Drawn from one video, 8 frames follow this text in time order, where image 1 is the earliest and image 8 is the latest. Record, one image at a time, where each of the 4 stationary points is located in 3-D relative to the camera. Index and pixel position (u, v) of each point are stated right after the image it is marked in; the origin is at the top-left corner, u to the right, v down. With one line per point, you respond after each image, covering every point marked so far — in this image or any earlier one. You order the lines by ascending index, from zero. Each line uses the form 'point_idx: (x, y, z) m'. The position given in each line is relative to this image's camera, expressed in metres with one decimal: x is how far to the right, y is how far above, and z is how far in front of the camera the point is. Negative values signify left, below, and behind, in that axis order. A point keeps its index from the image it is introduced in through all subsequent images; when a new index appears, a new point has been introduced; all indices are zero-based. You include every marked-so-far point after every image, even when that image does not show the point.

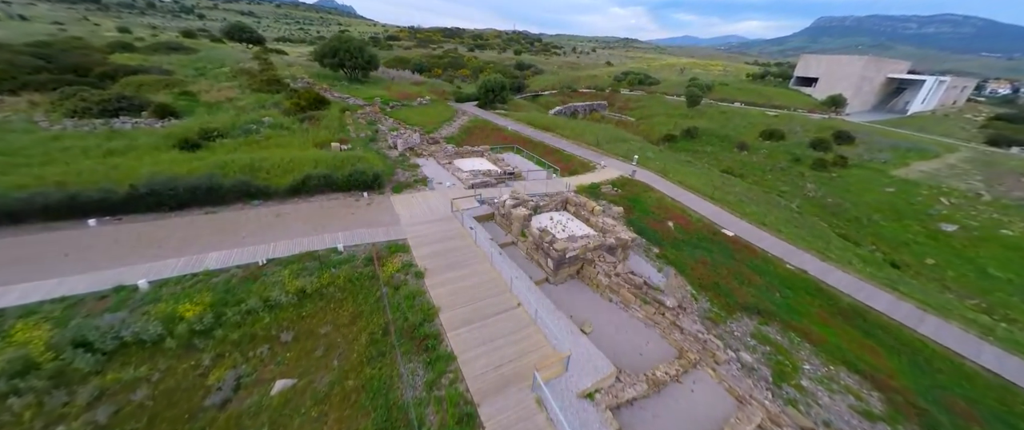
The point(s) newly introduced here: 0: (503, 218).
0: (-0.5, -0.1, +17.3) m
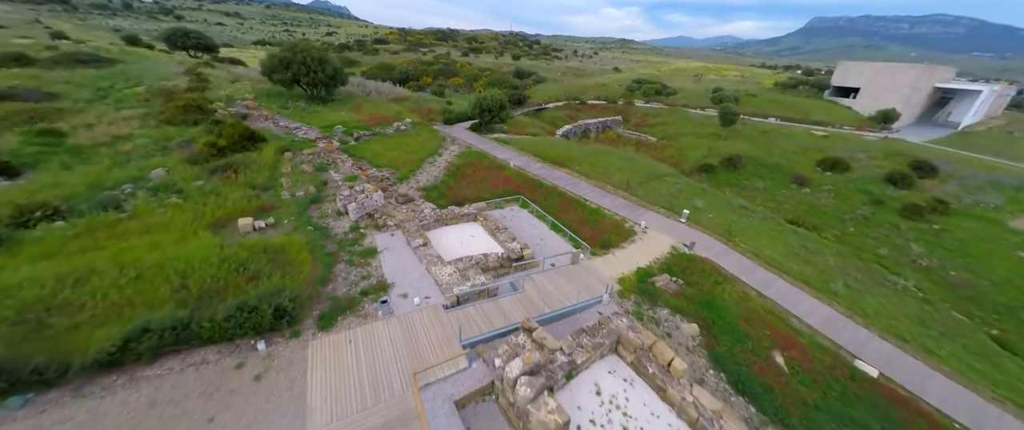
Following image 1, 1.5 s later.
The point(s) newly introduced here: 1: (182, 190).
0: (0.0, -5.6, +9.1) m
1: (-17.4, +1.3, +16.8) m
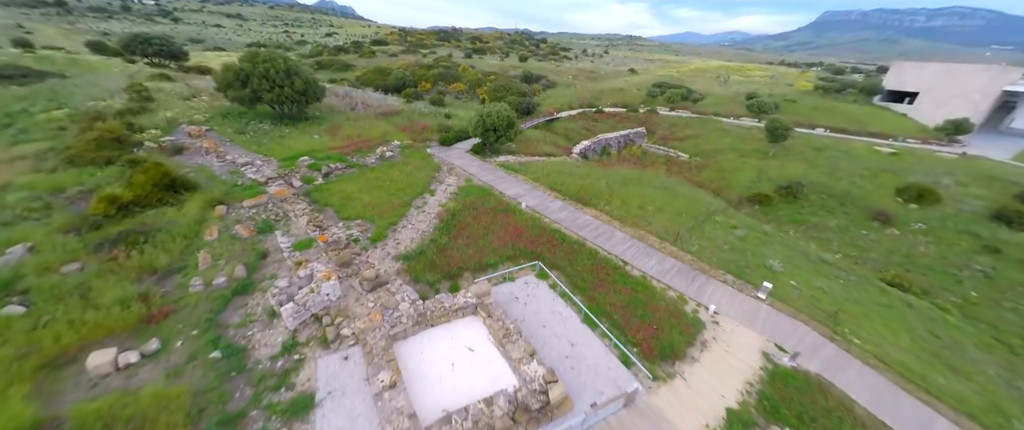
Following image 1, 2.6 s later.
0: (+0.5, -9.4, +3.2) m
1: (-16.8, -2.5, +11.1) m
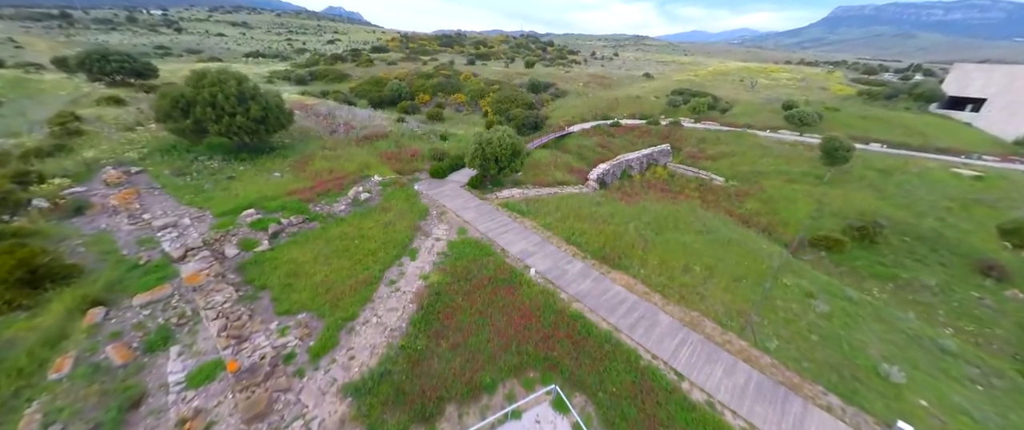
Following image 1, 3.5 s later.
0: (+0.4, -12.9, -2.0) m
1: (-16.7, -6.2, +6.3) m
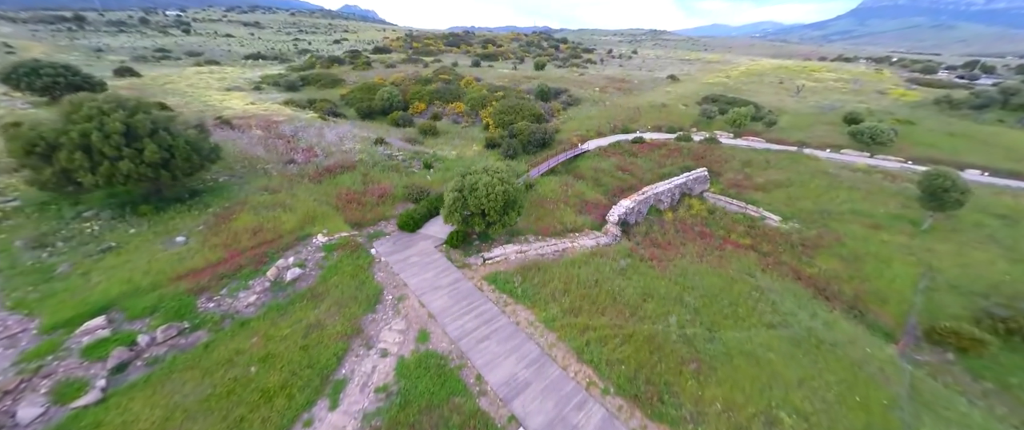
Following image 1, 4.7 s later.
0: (-1.2, -17.2, -8.1) m
1: (-17.9, -10.2, +0.8) m
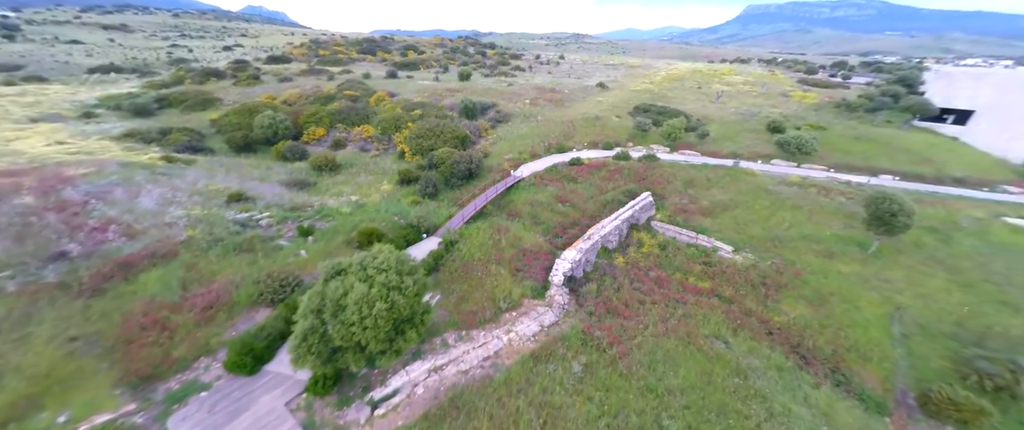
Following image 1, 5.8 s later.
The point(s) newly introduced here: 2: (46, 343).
0: (+1.1, -21.2, -14.0) m
1: (-17.5, -15.9, -8.0) m
2: (-16.8, -4.5, +11.7) m
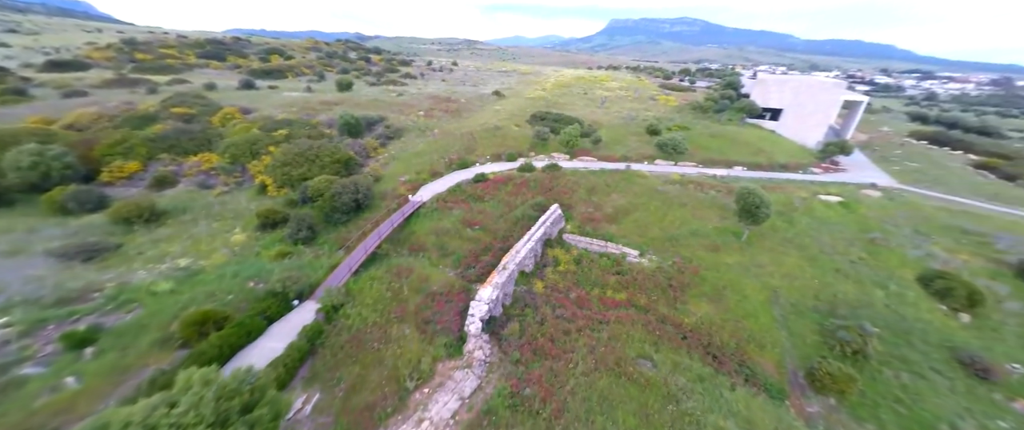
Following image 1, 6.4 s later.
0: (+7.4, -22.2, -15.9) m
1: (-12.6, -19.5, -15.1) m
2: (-18.6, -8.7, +4.0) m
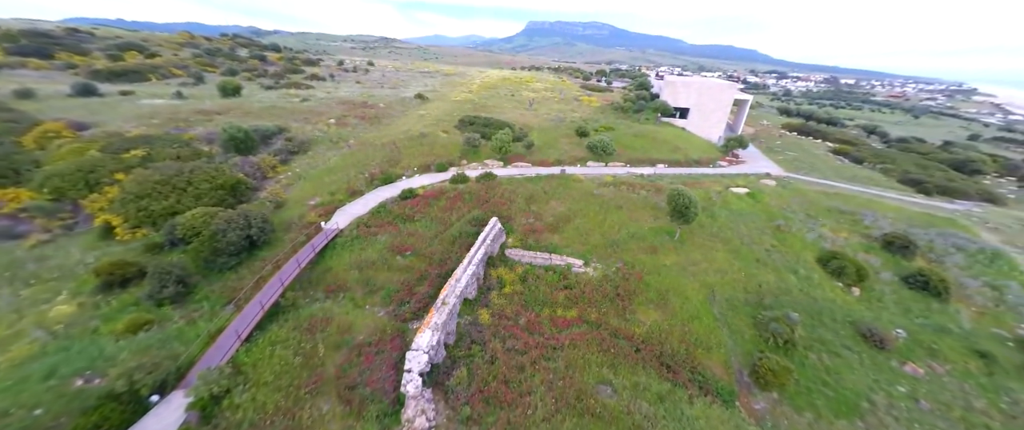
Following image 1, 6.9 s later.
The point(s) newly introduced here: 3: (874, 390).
0: (+12.6, -22.7, -16.1) m
1: (-7.3, -21.7, -19.3) m
2: (-17.8, -11.6, -1.8) m
3: (+18.4, -9.0, +15.8) m
